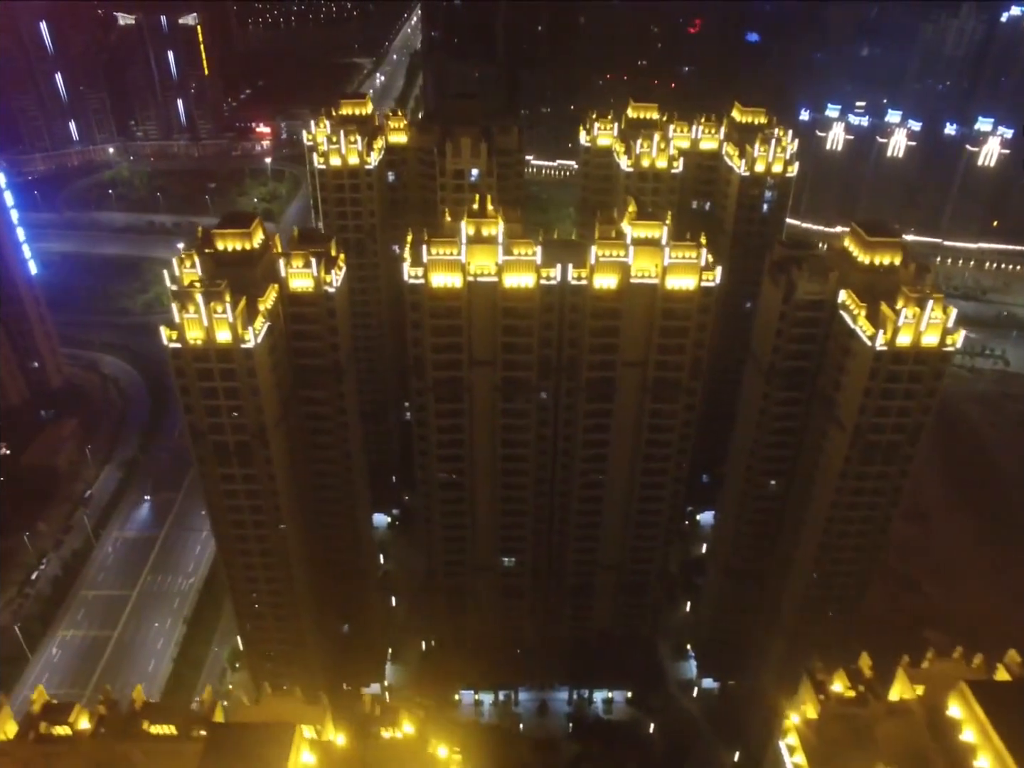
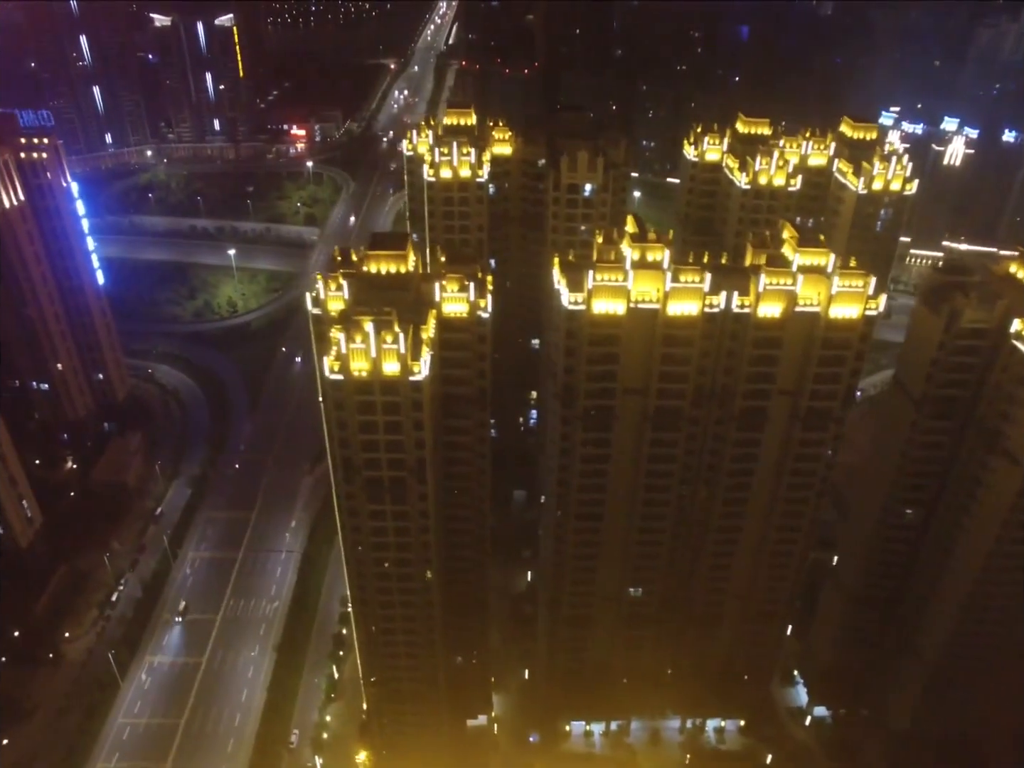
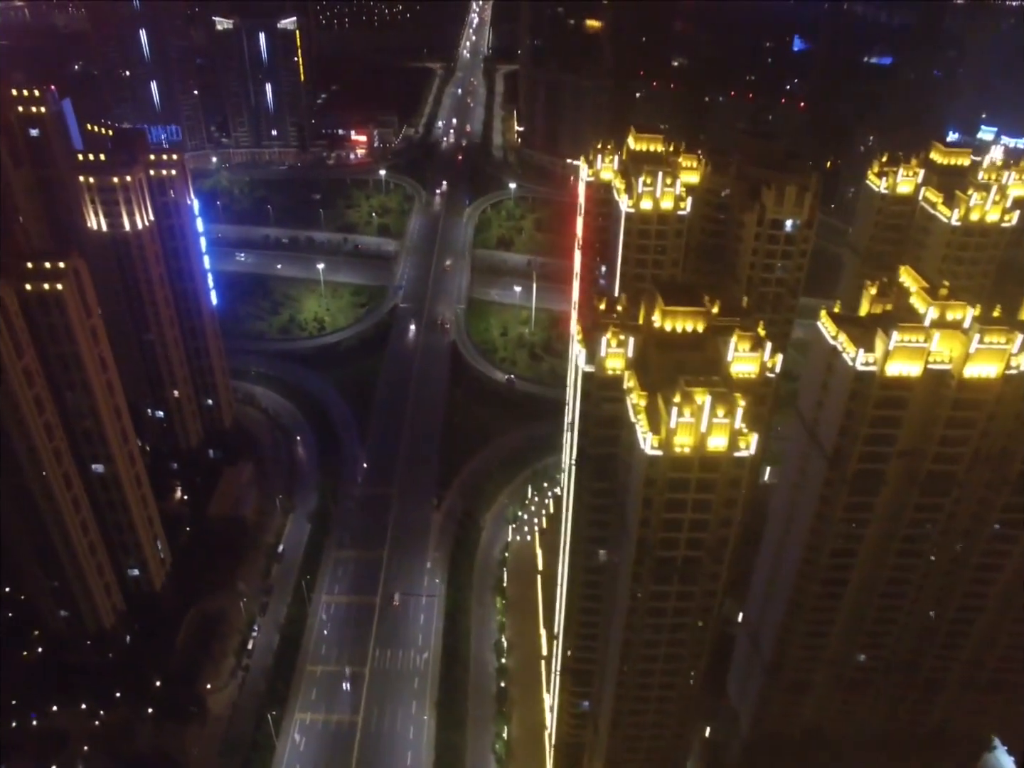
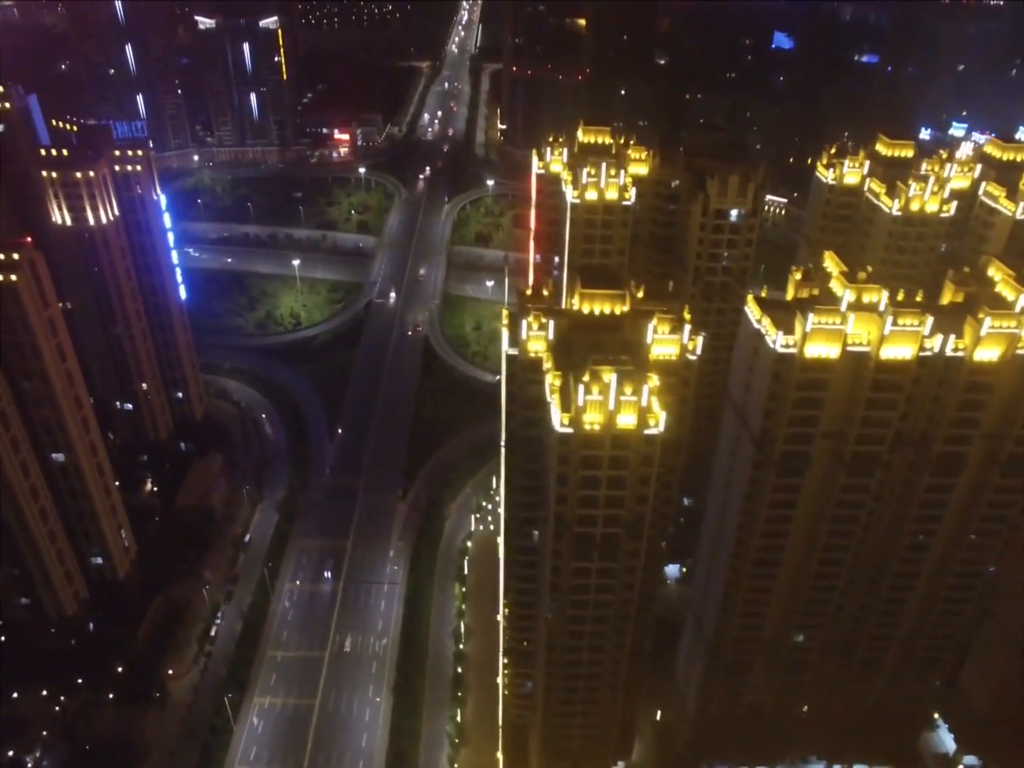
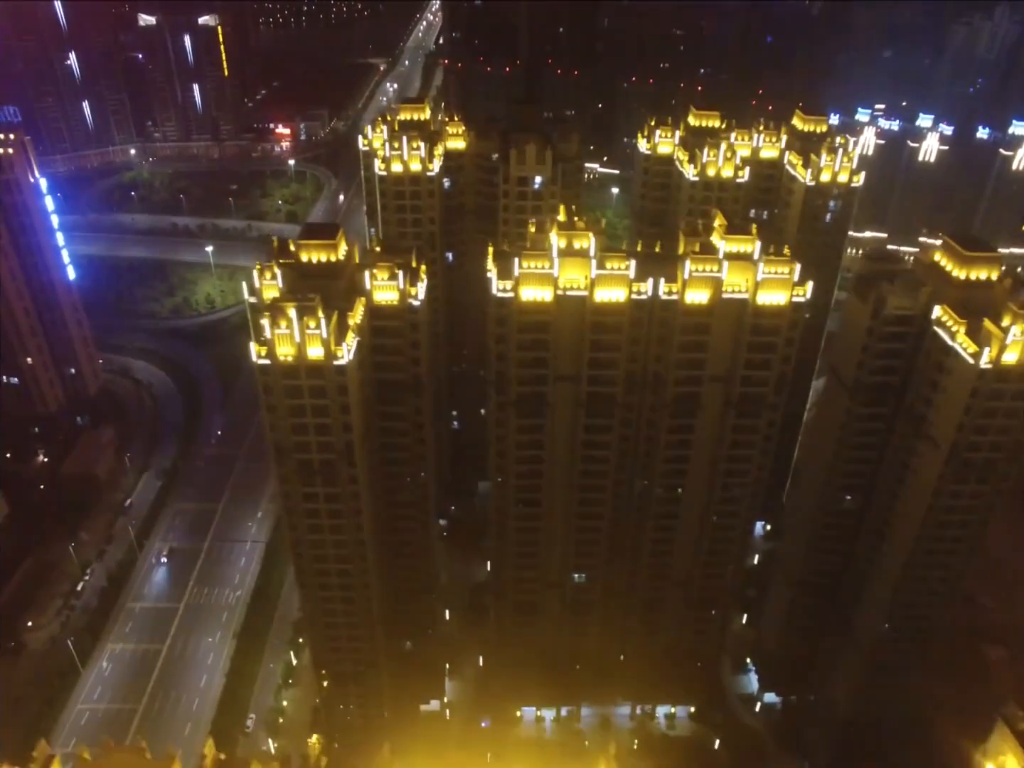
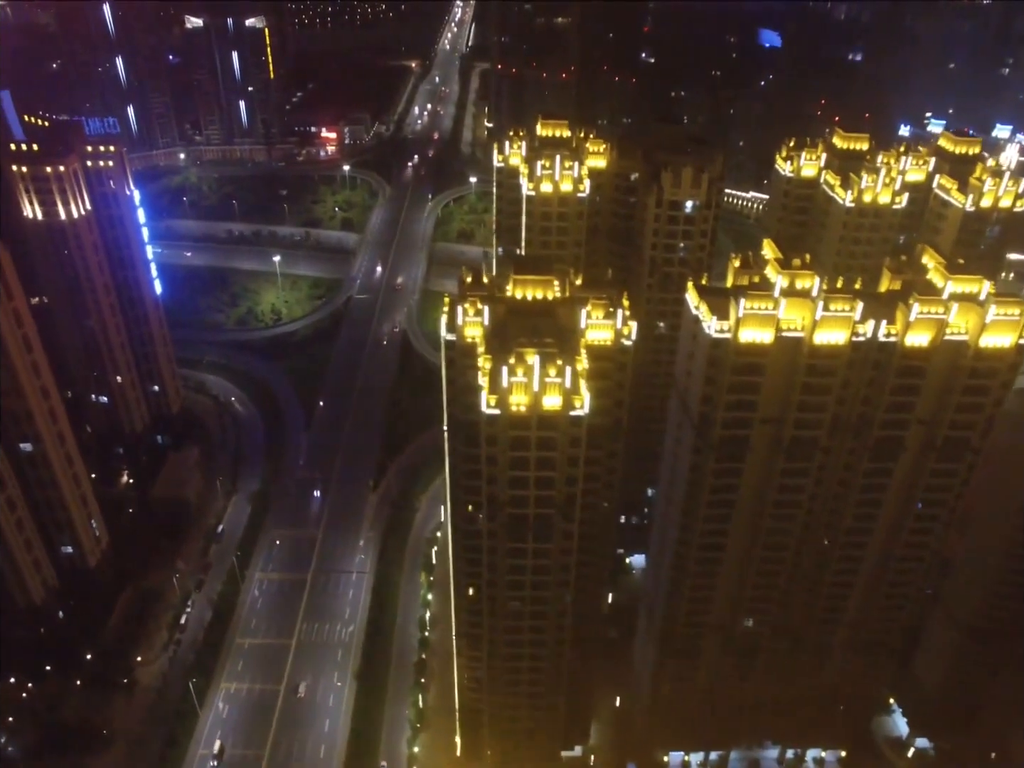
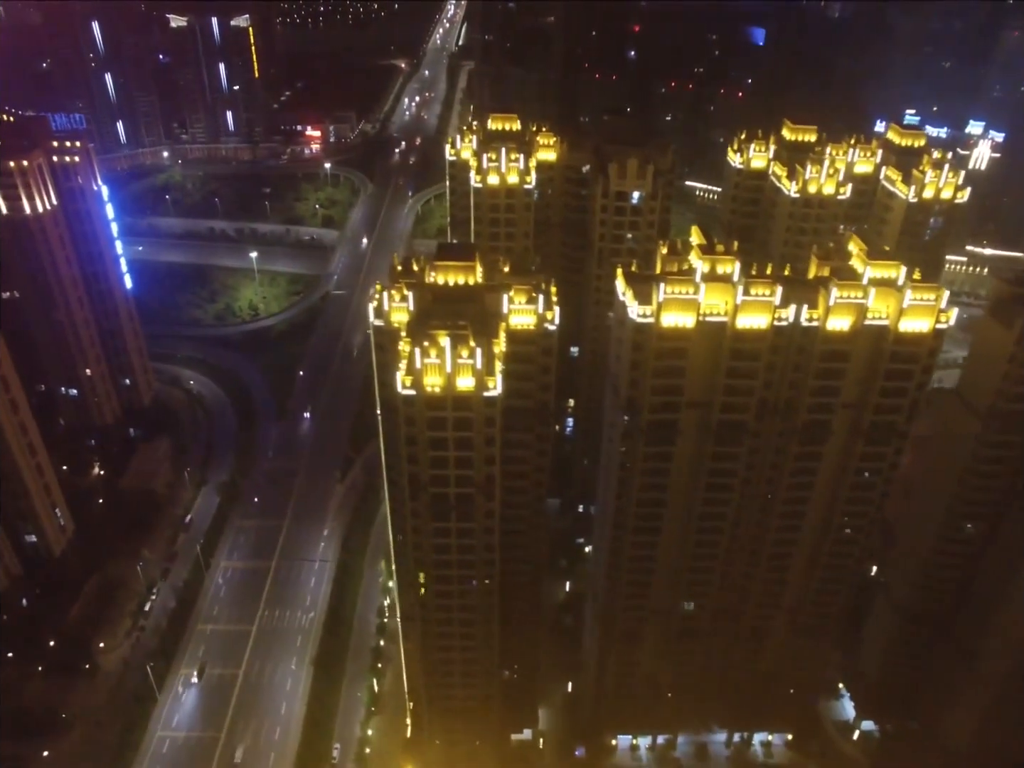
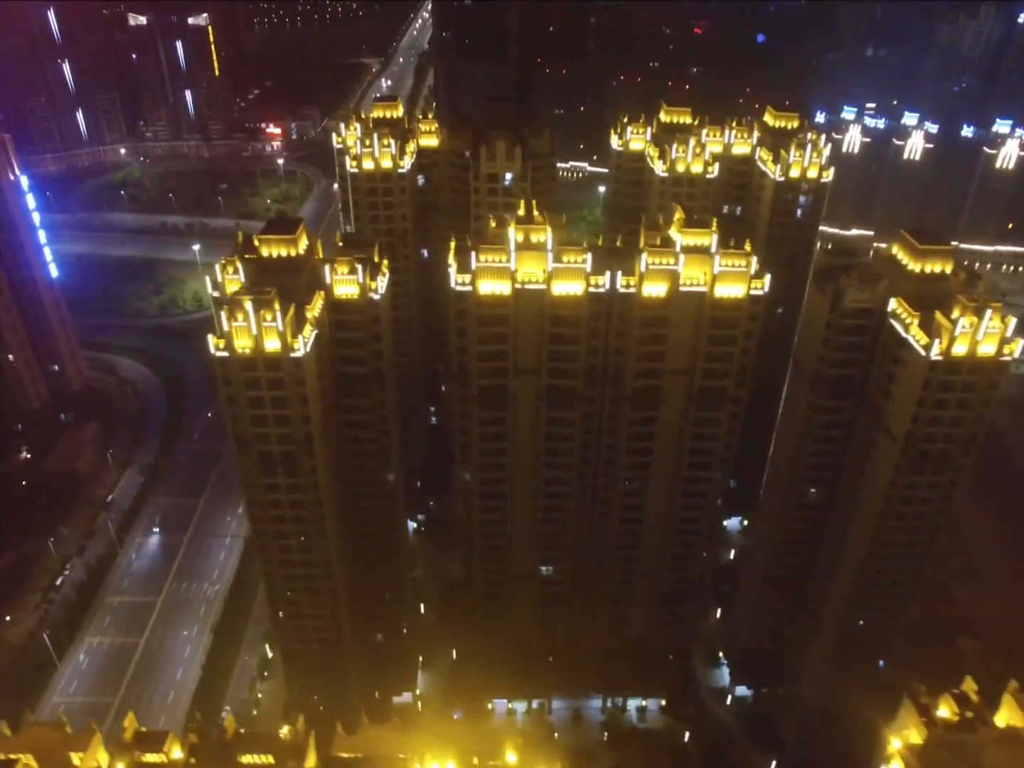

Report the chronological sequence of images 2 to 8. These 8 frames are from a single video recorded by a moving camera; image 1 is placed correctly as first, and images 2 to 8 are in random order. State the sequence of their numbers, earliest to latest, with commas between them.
8, 5, 2, 7, 6, 4, 3
